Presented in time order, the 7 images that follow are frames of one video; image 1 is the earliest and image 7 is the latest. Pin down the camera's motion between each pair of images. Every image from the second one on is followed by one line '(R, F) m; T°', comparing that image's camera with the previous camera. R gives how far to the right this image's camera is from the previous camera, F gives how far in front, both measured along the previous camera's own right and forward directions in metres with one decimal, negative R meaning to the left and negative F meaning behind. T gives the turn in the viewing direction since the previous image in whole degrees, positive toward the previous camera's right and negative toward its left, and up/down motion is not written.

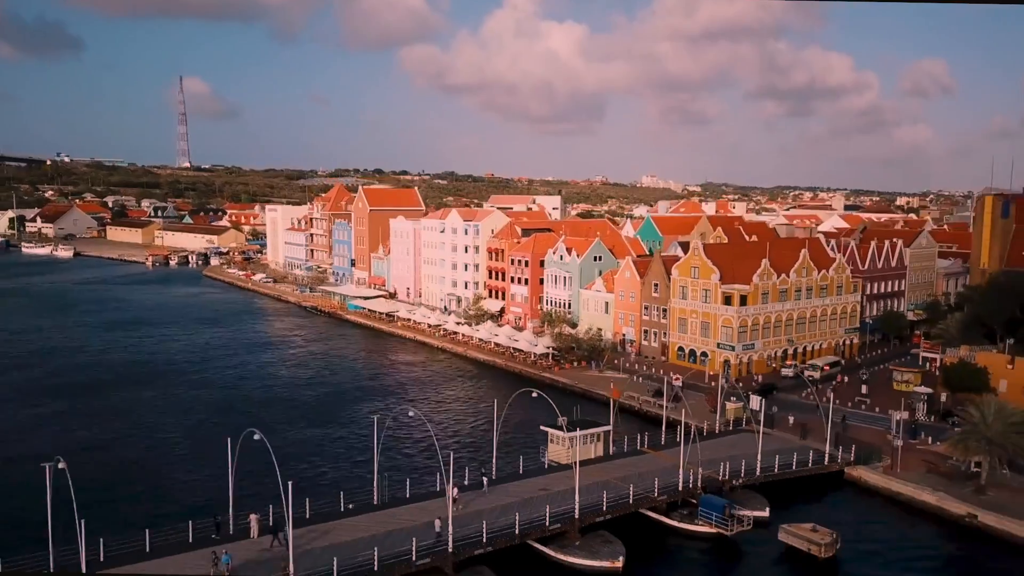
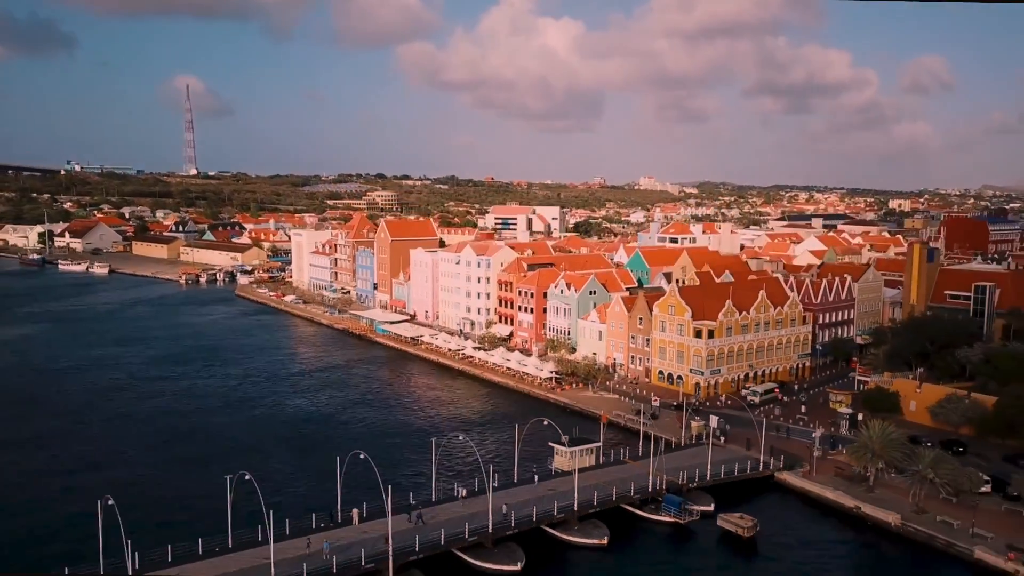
(-0.2, -2.3) m; 0°
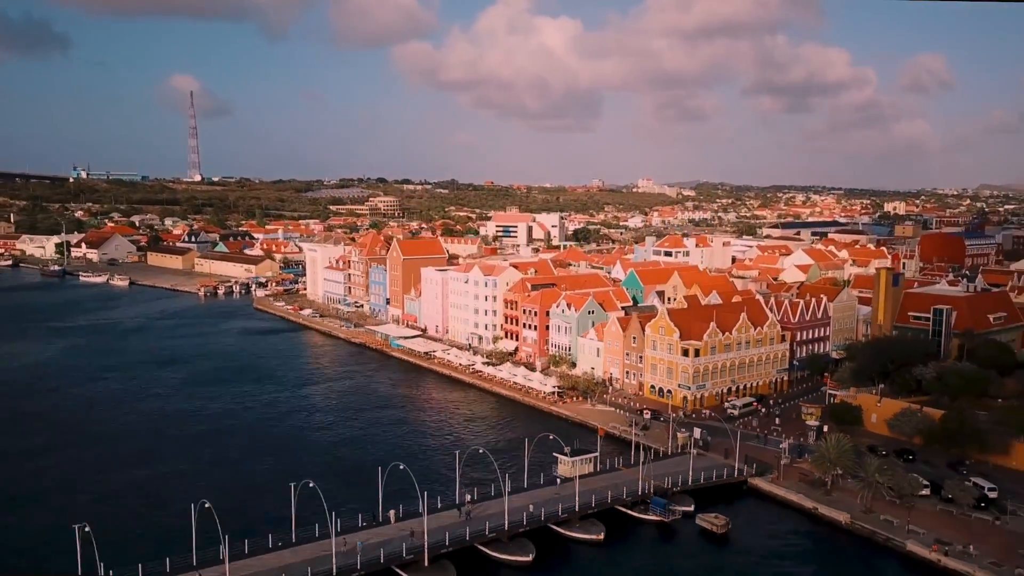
(-0.1, -1.5) m; 0°
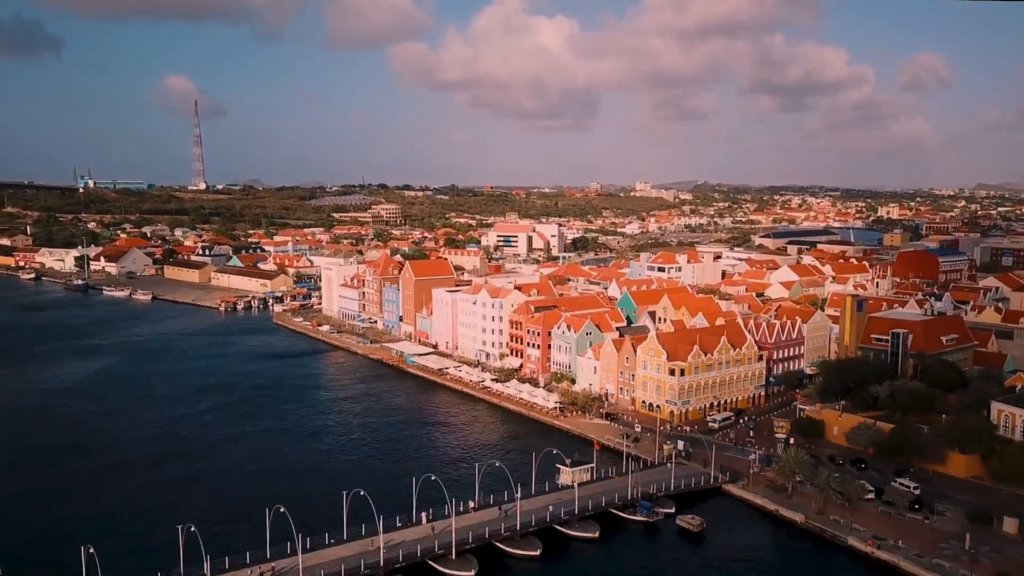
(-0.2, -1.8) m; 0°
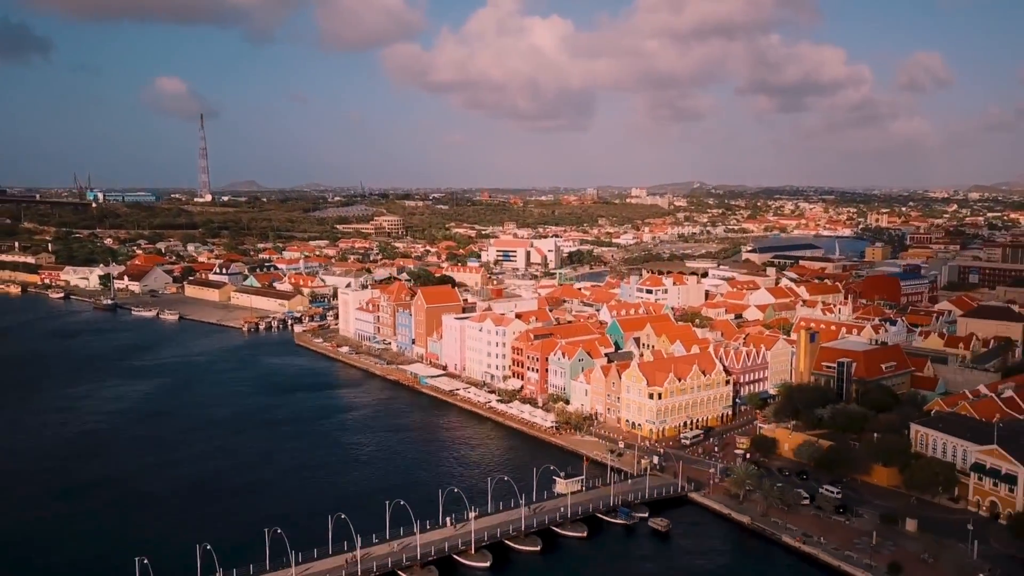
(-0.1, -2.8) m; 0°
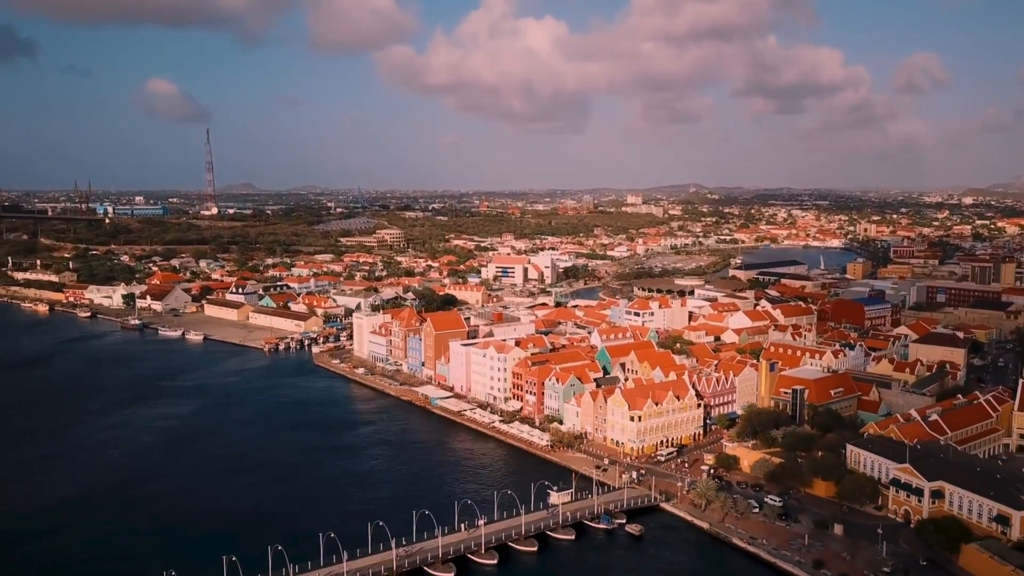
(-0.1, -3.1) m; 0°
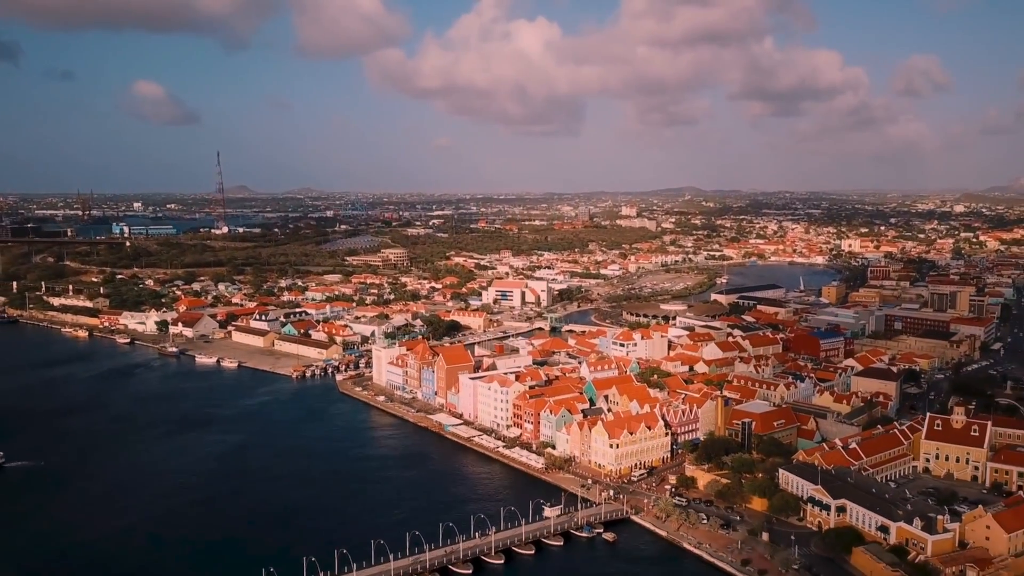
(-0.1, -5.0) m; 0°
